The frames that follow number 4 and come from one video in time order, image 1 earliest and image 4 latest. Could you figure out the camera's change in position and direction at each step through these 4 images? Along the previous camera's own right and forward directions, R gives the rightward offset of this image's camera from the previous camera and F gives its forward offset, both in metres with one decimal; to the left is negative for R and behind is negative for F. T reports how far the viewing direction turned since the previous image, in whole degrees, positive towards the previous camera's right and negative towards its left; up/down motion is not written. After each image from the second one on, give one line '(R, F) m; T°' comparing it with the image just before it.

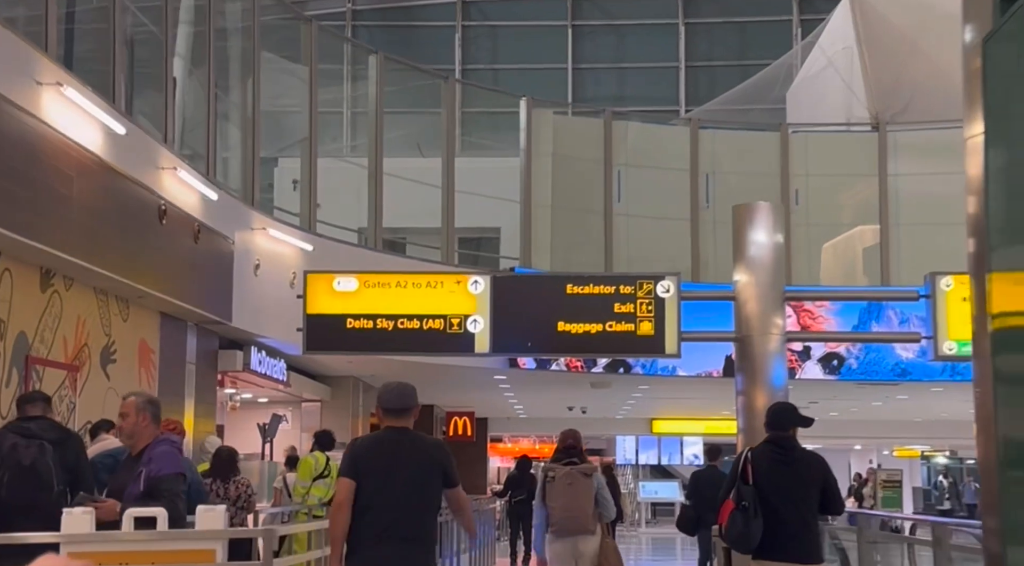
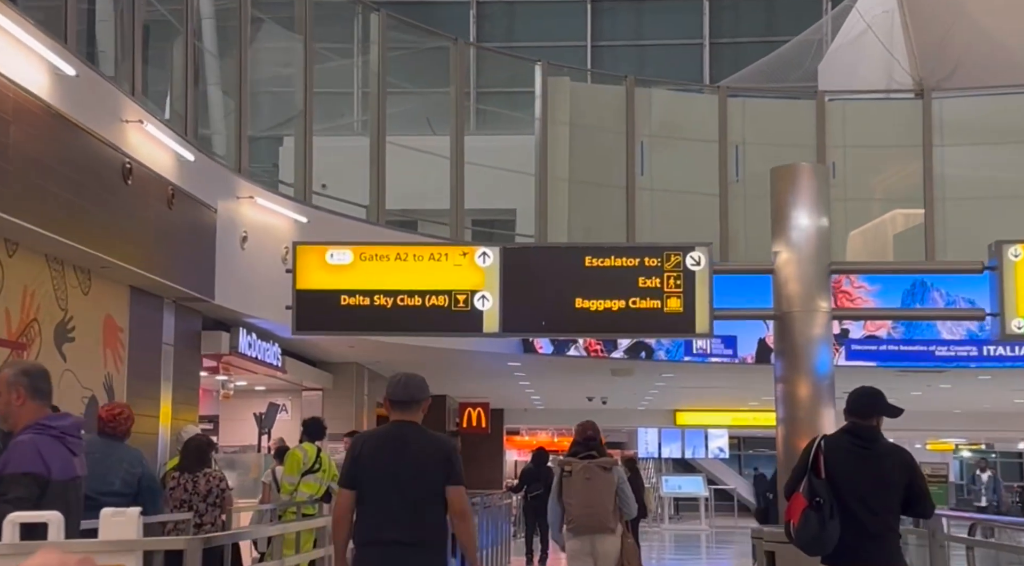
(+0.1, +1.3) m; -1°
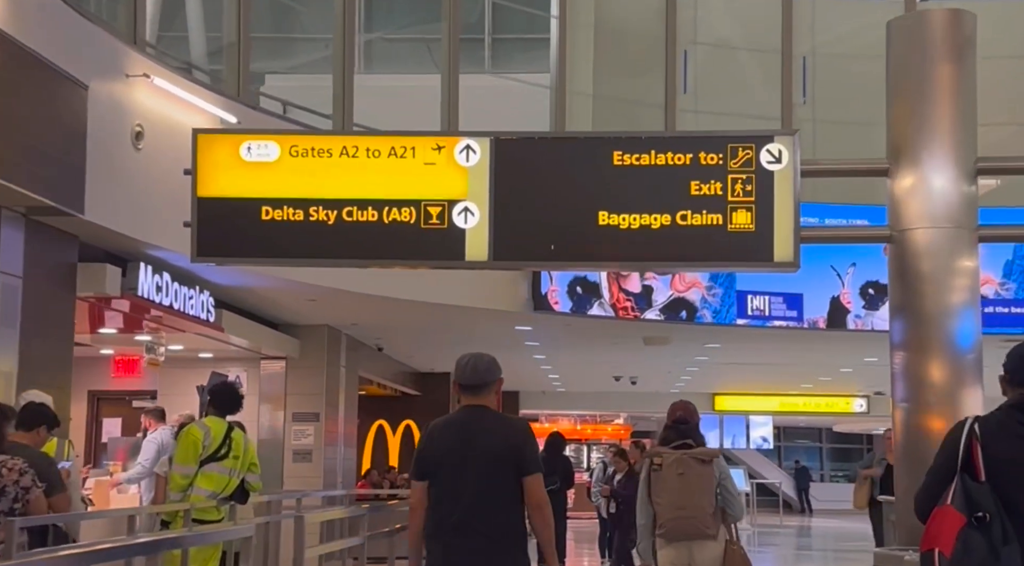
(+0.2, +3.4) m; -1°
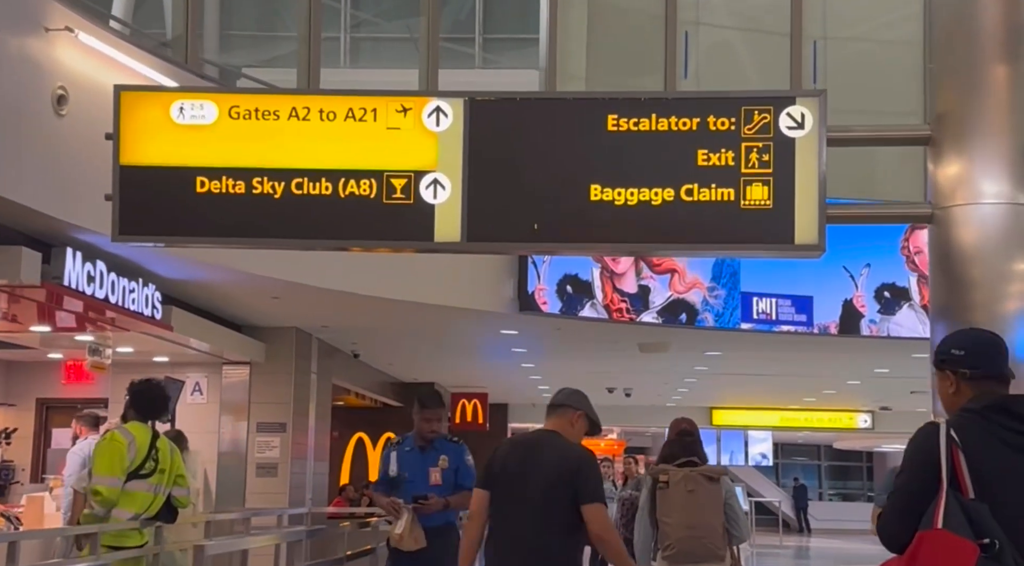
(+0.1, +1.1) m; 0°
